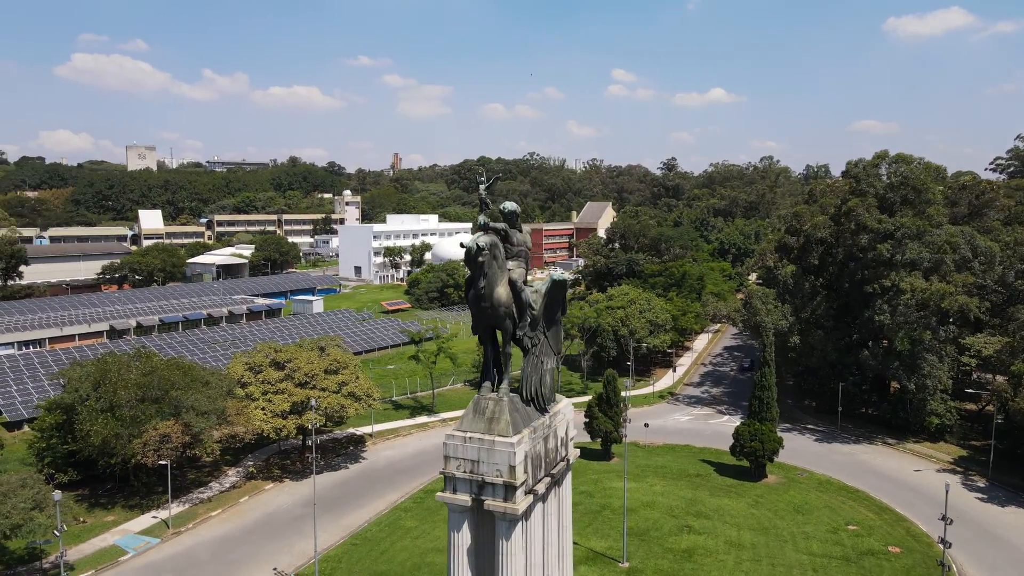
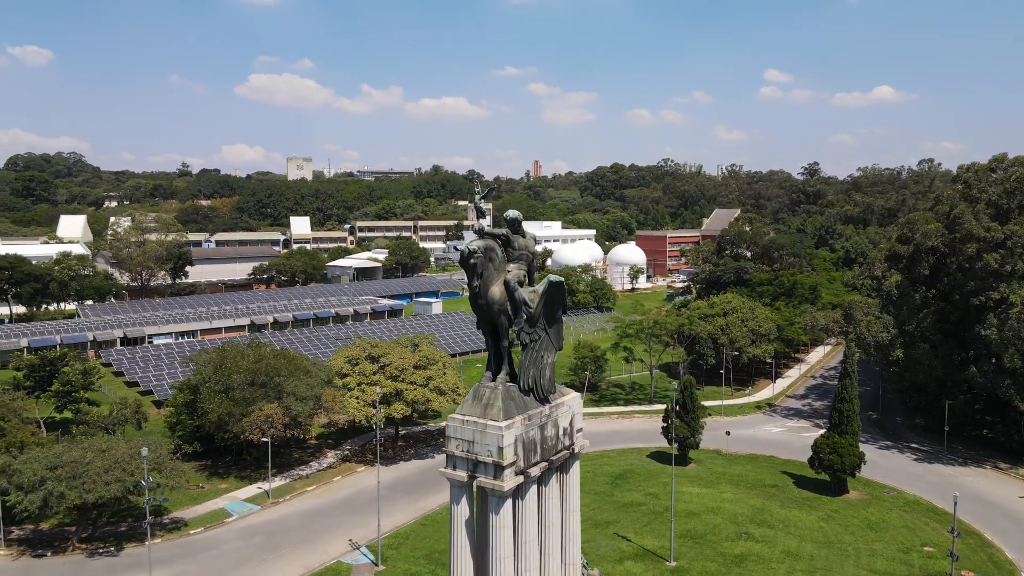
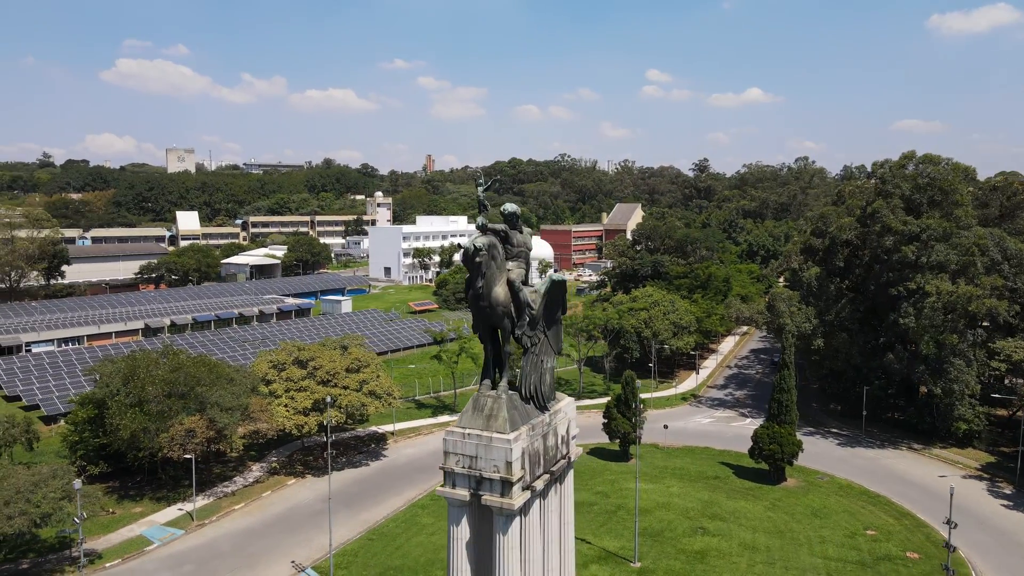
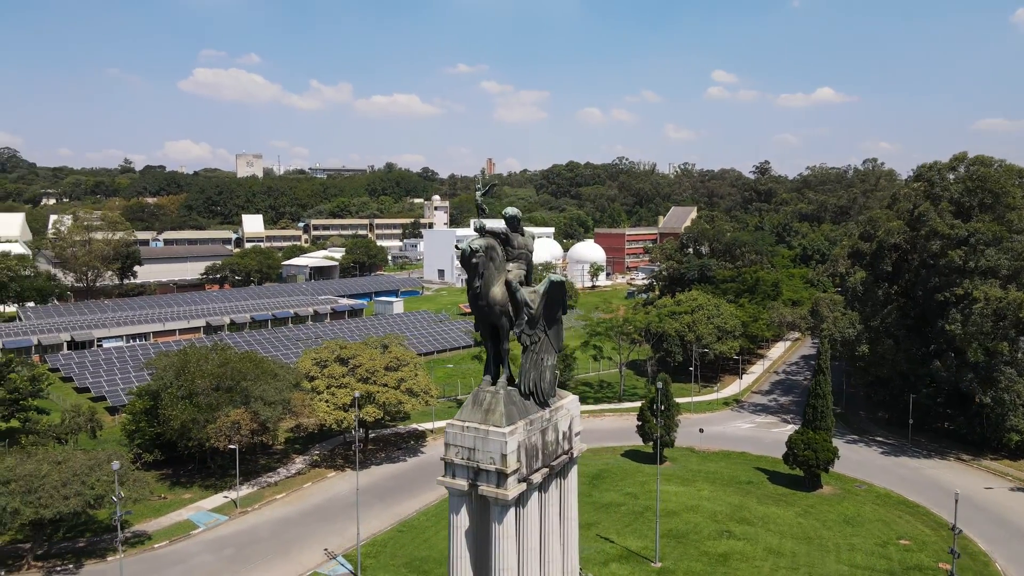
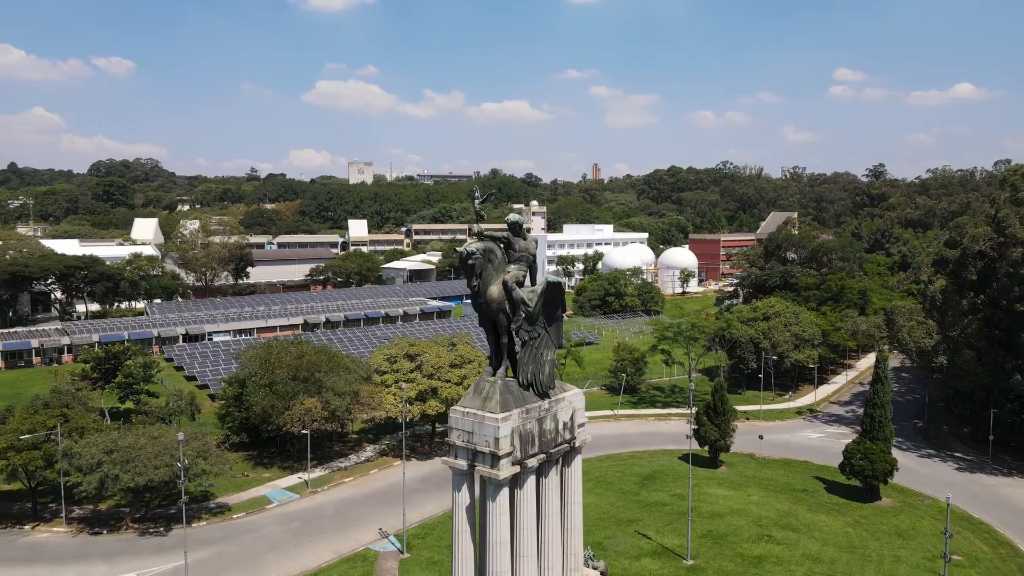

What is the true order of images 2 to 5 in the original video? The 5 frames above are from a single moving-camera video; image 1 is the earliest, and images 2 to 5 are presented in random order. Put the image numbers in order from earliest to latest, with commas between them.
3, 4, 2, 5
